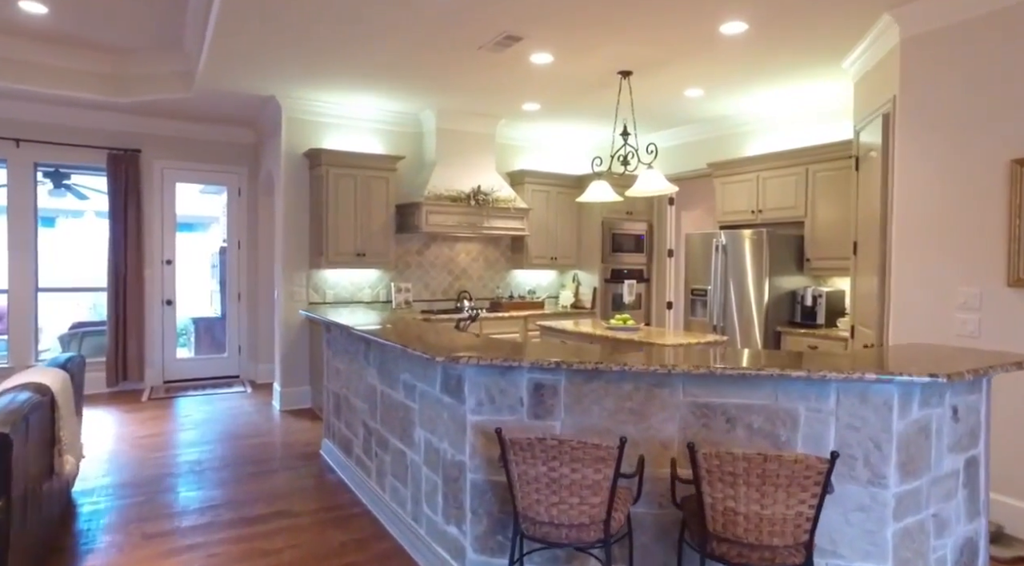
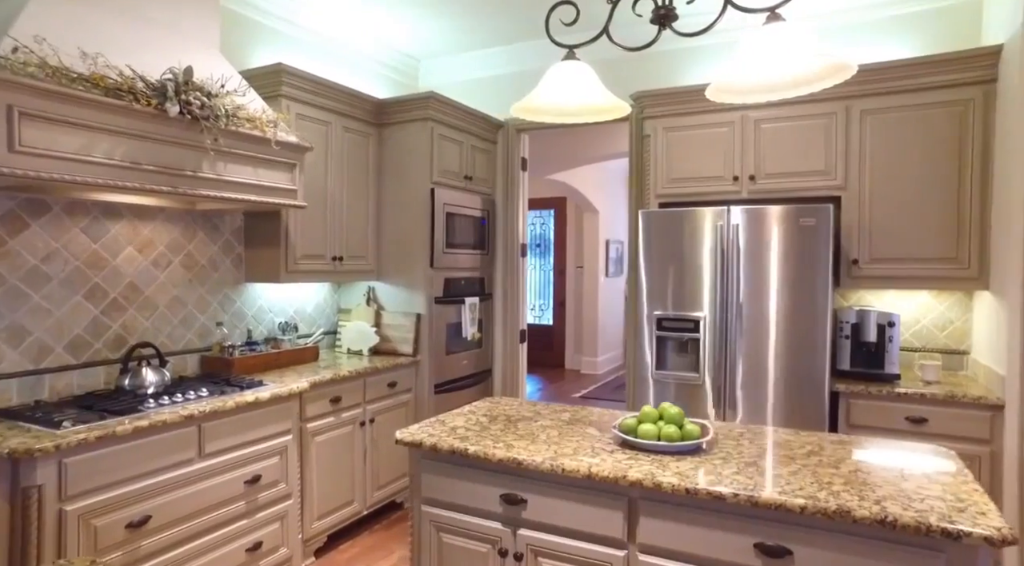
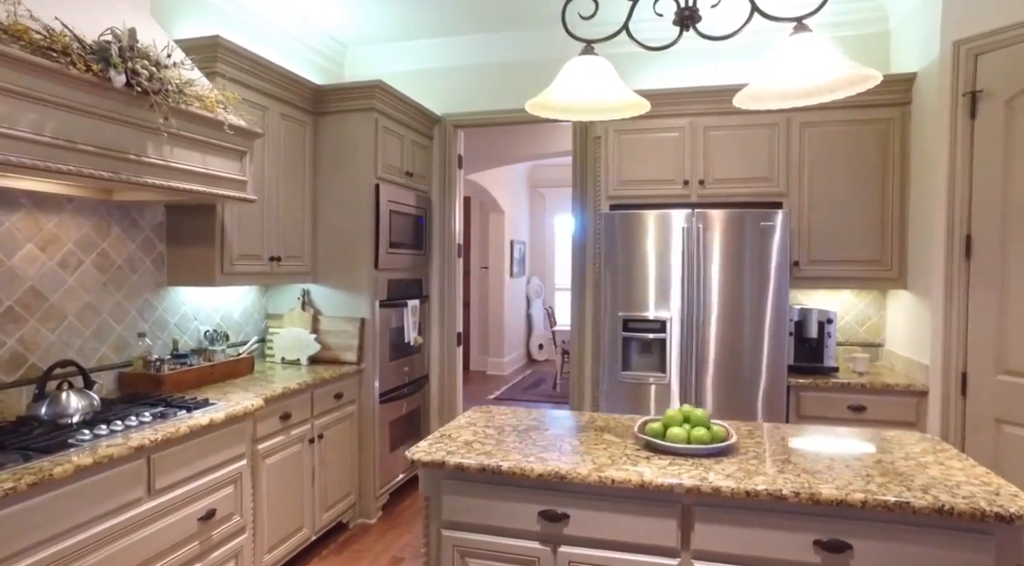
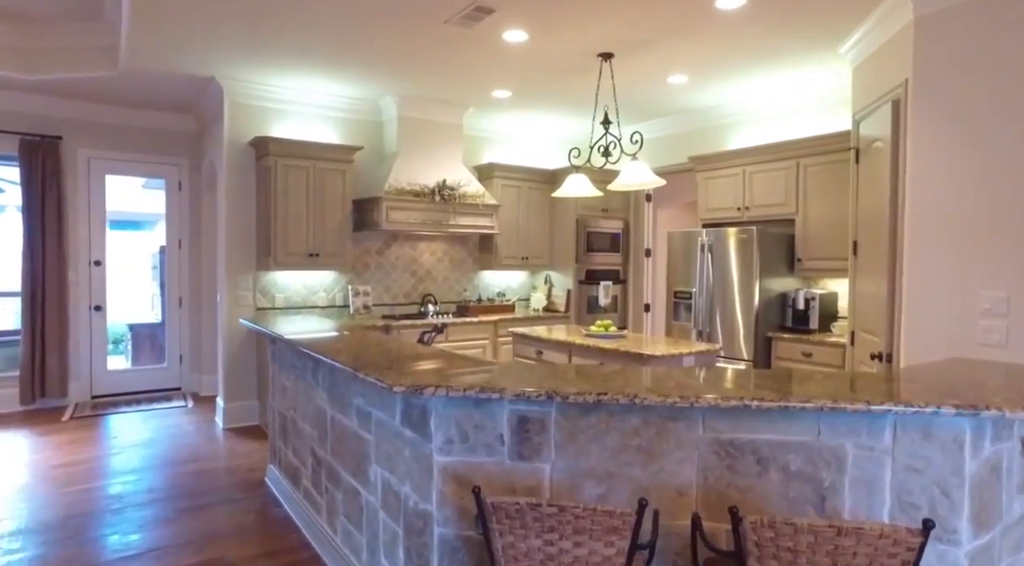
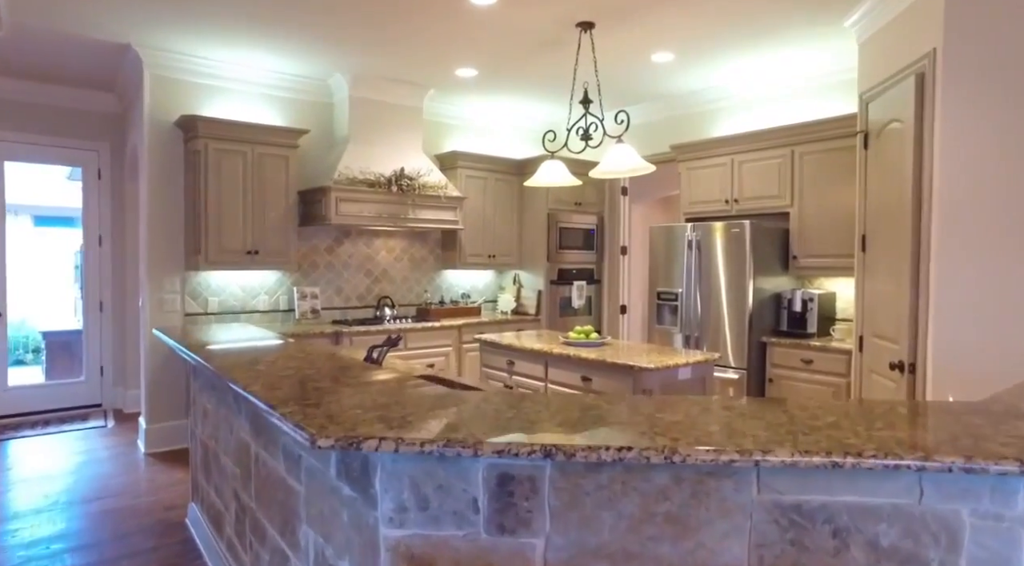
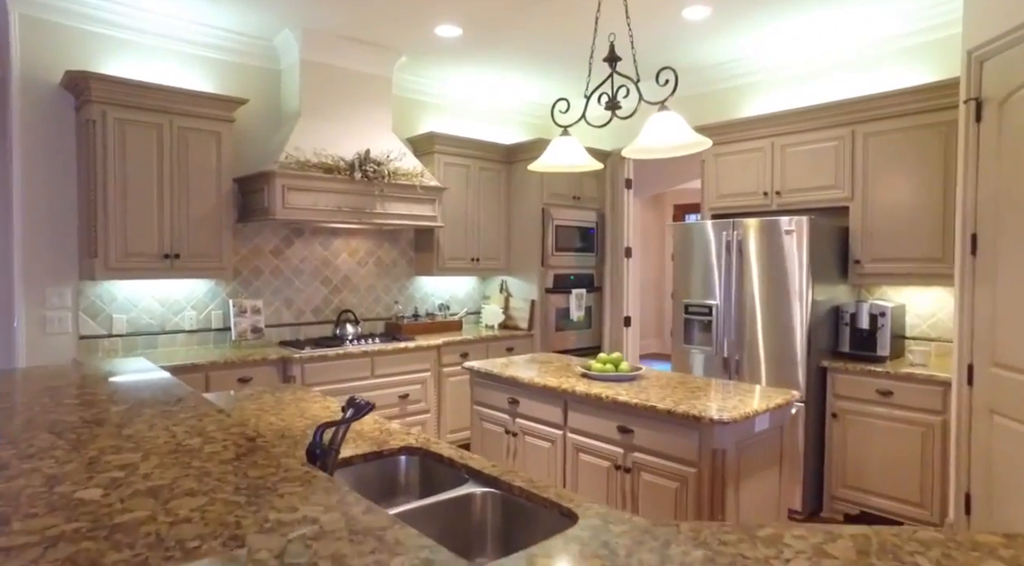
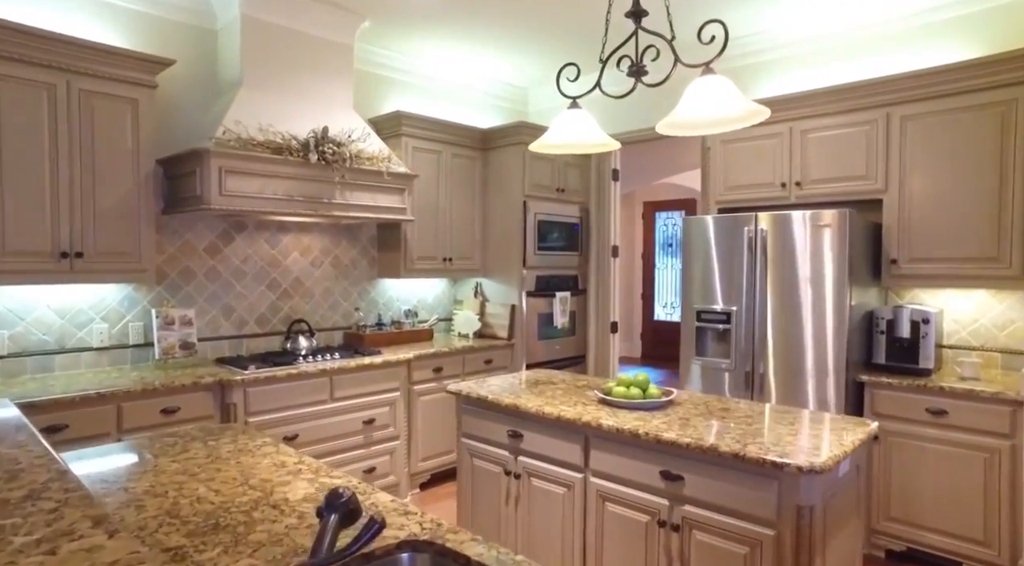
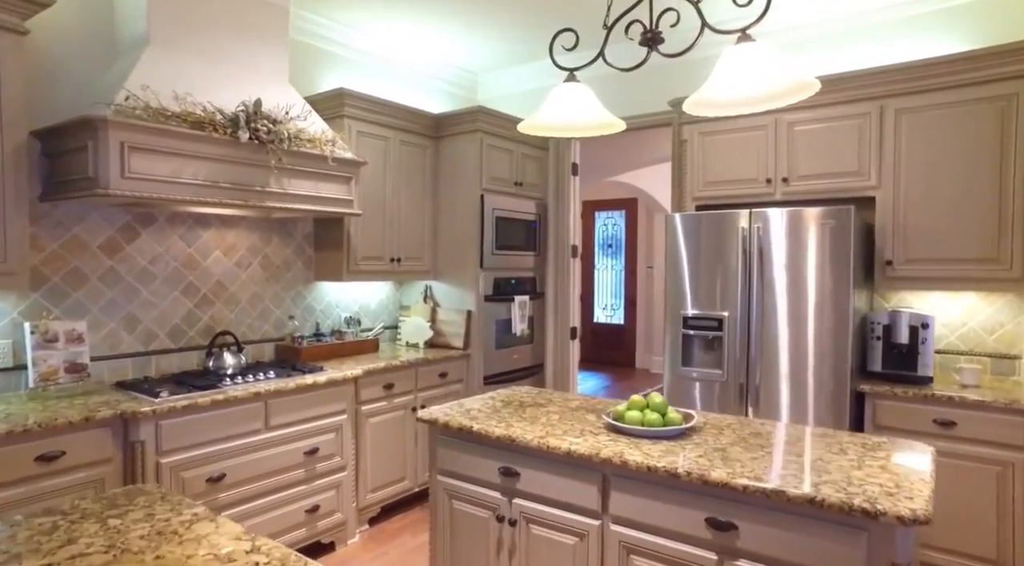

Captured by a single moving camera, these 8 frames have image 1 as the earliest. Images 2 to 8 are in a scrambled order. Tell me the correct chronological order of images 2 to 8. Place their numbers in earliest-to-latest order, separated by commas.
4, 5, 6, 7, 8, 2, 3
